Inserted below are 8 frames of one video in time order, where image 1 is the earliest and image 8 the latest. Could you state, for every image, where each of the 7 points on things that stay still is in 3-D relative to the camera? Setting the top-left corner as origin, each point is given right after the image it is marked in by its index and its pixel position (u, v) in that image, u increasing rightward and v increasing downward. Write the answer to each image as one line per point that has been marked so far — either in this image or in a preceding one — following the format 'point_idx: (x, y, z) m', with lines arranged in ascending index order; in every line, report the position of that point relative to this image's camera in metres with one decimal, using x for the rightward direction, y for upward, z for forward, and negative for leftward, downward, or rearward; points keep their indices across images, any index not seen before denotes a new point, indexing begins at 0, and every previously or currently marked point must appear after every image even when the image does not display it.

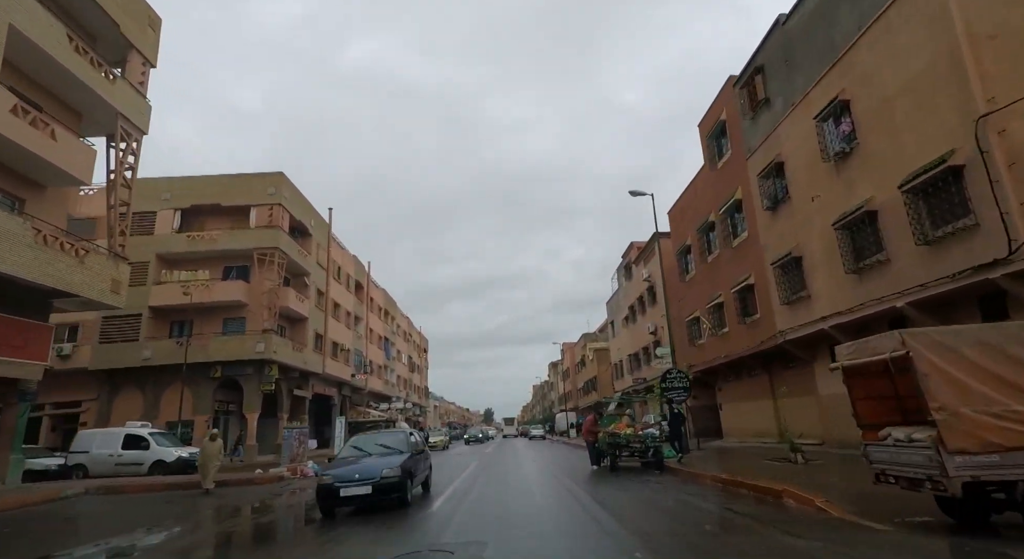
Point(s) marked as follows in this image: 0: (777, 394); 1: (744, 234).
0: (+8.1, -3.5, +17.4) m
1: (+7.2, +1.4, +17.6) m
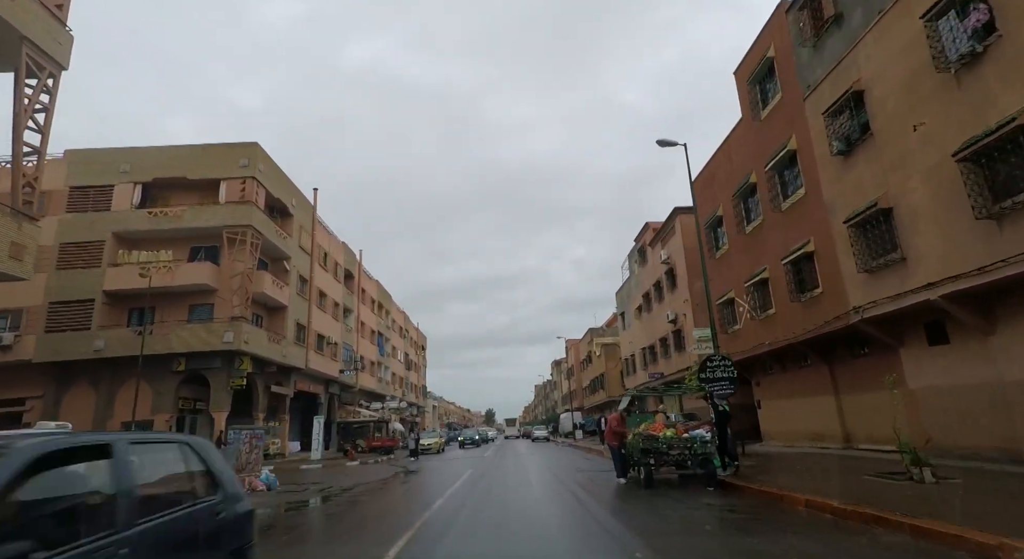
0: (+8.2, -2.7, +14.1) m
1: (+7.3, +2.2, +14.3) m
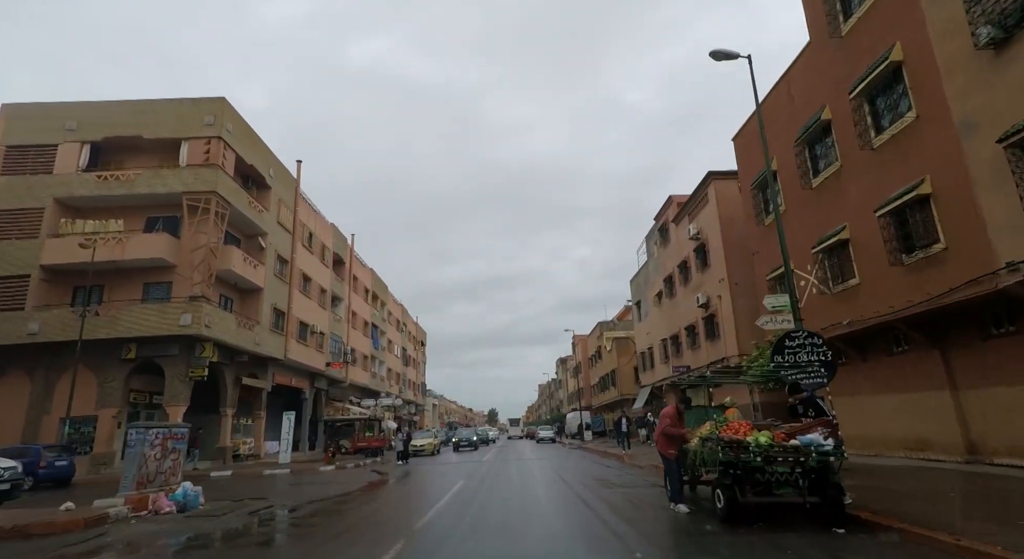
0: (+8.3, -1.9, +10.5) m
1: (+7.5, +3.1, +10.7) m
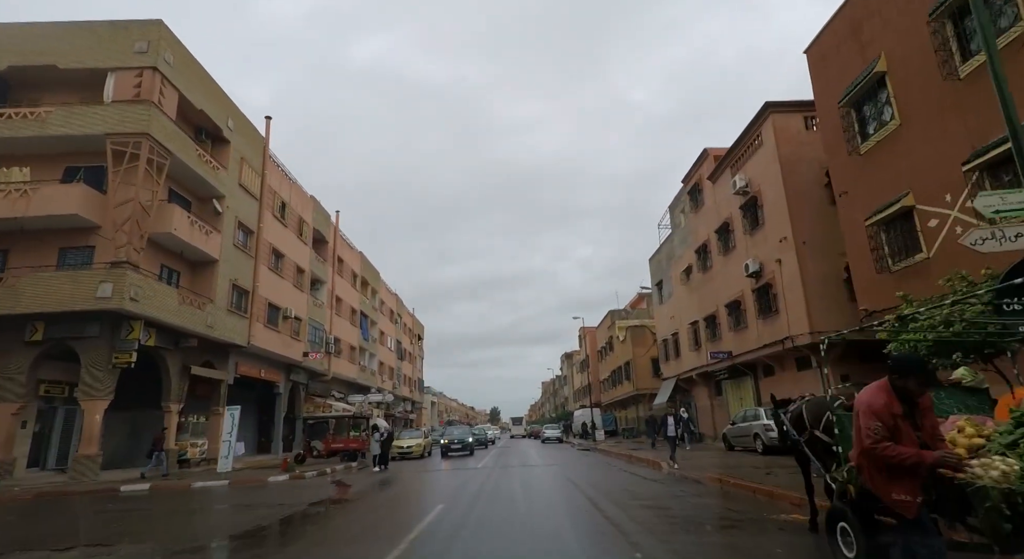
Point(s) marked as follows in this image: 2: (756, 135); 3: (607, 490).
0: (+8.4, -0.7, +6.0) m
1: (+7.6, +4.2, +6.2) m
2: (+7.8, +4.6, +17.9) m
3: (+2.5, -5.6, +15.5) m
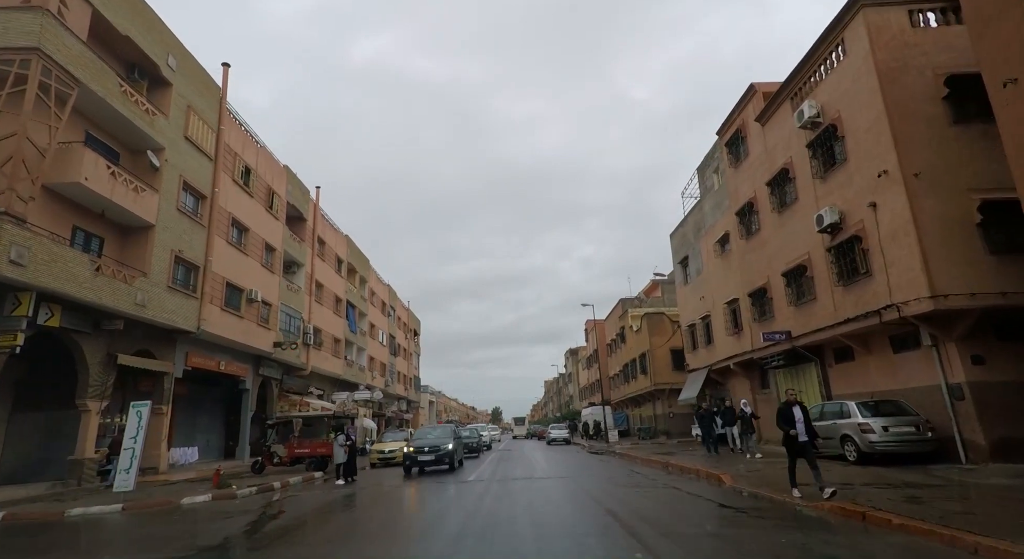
0: (+8.5, +0.4, +1.7) m
1: (+7.6, +5.3, +1.9) m
2: (+7.8, +5.7, +13.7) m
3: (+2.6, -4.5, +11.2) m
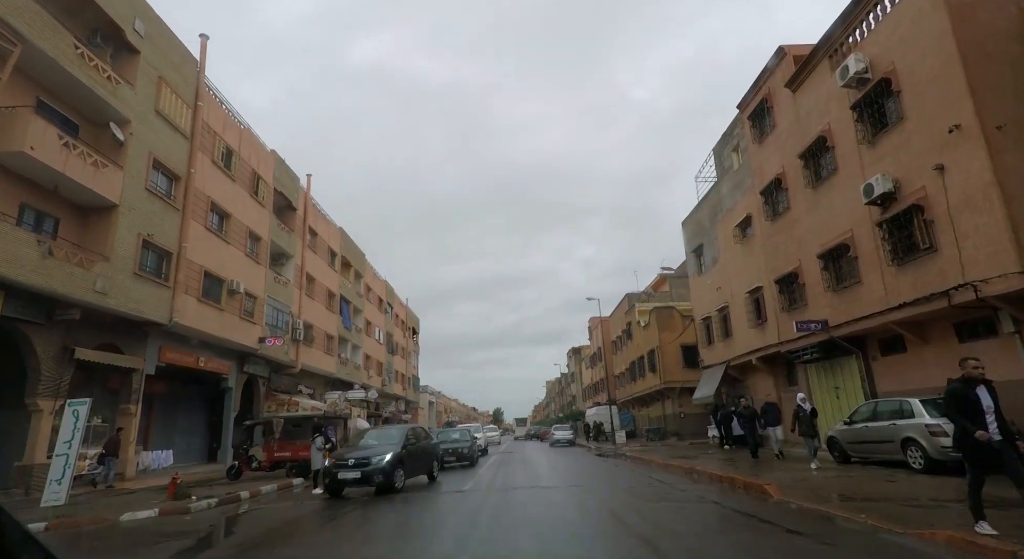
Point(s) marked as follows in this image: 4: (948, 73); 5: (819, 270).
0: (+8.5, +0.8, -0.1) m
1: (+7.6, +5.8, +0.1) m
2: (+7.8, +6.1, +11.8) m
3: (+2.6, -4.1, +9.4) m
4: (+7.8, +3.7, +10.1) m
5: (+8.1, +0.2, +14.9) m
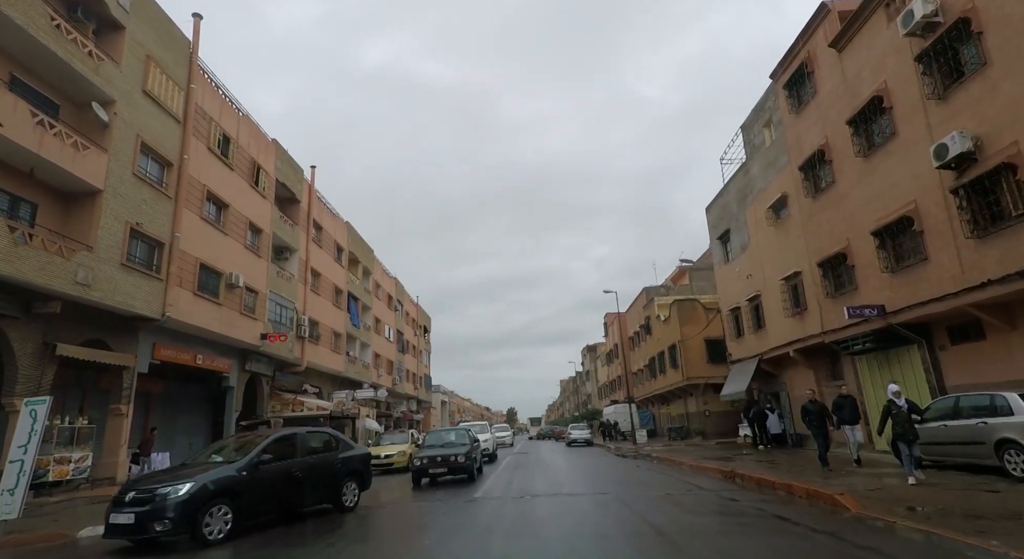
0: (+8.5, +1.3, -1.8) m
1: (+7.6, +6.2, -1.5) m
2: (+8.1, +6.6, +10.2) m
3: (+2.9, -3.7, +7.8) m
4: (+8.1, +4.2, +8.5) m
5: (+8.5, +0.7, +13.2) m
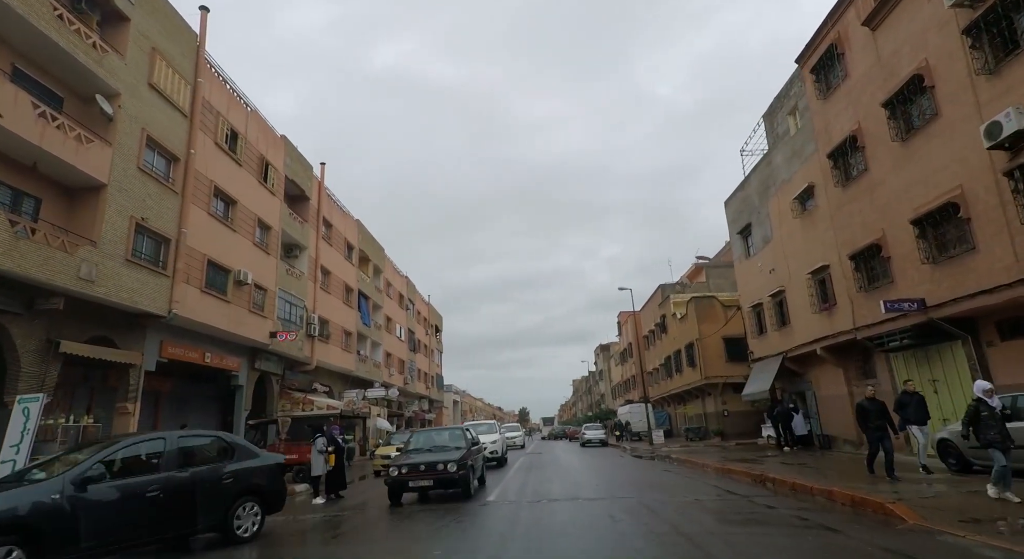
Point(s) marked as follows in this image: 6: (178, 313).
0: (+8.6, +1.5, -2.6) m
1: (+7.7, +6.4, -2.3) m
2: (+8.4, +6.8, +9.4) m
3: (+3.2, -3.5, +7.2) m
4: (+8.3, +4.3, +7.7) m
5: (+8.8, +0.9, +12.5) m
6: (-10.8, -1.1, +18.4) m
